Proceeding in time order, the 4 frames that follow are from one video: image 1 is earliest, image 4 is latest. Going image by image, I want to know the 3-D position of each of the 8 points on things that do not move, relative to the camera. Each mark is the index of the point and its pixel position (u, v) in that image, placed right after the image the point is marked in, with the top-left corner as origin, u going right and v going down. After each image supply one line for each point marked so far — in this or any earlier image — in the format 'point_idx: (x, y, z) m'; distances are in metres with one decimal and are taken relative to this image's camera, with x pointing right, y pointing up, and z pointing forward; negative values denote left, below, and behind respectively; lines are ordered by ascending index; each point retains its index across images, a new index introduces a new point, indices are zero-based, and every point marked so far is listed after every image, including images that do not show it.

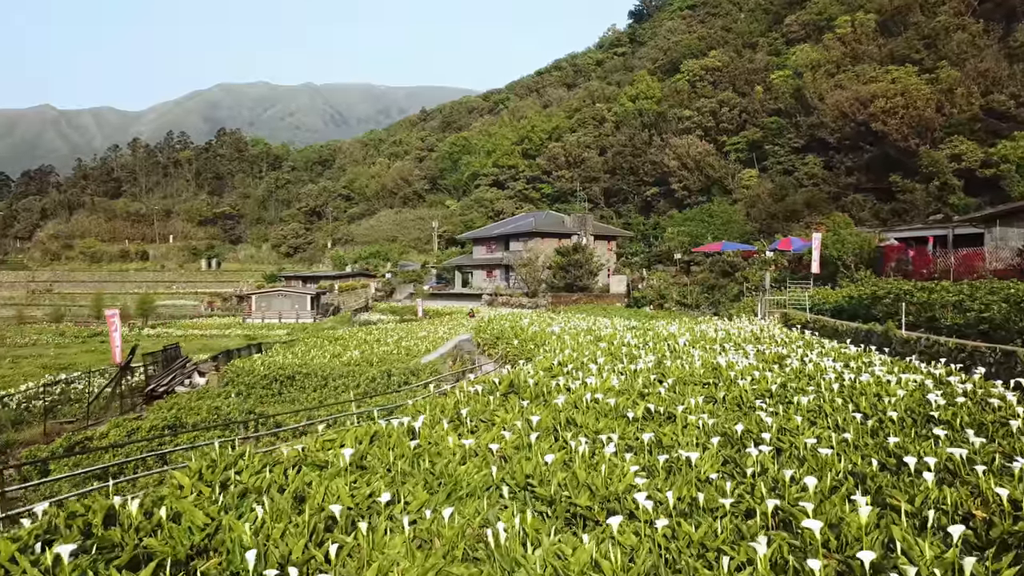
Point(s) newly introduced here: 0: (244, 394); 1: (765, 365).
0: (-6.0, -2.4, +13.2) m
1: (+3.7, -1.1, +8.6) m
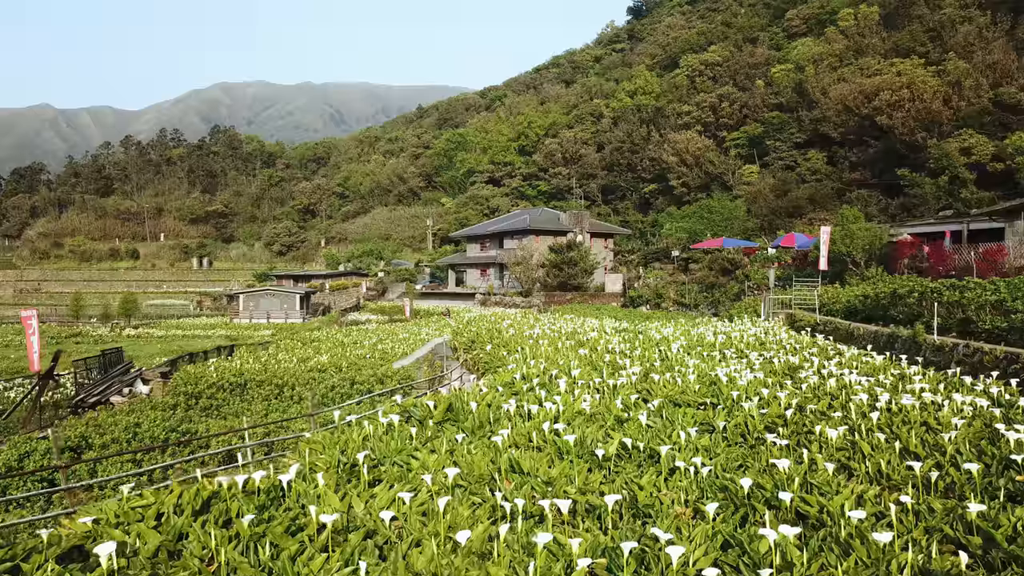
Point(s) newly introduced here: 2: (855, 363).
0: (-6.5, -2.4, +11.7) m
1: (+3.2, -1.1, +7.0) m
2: (+4.8, -1.1, +8.1) m
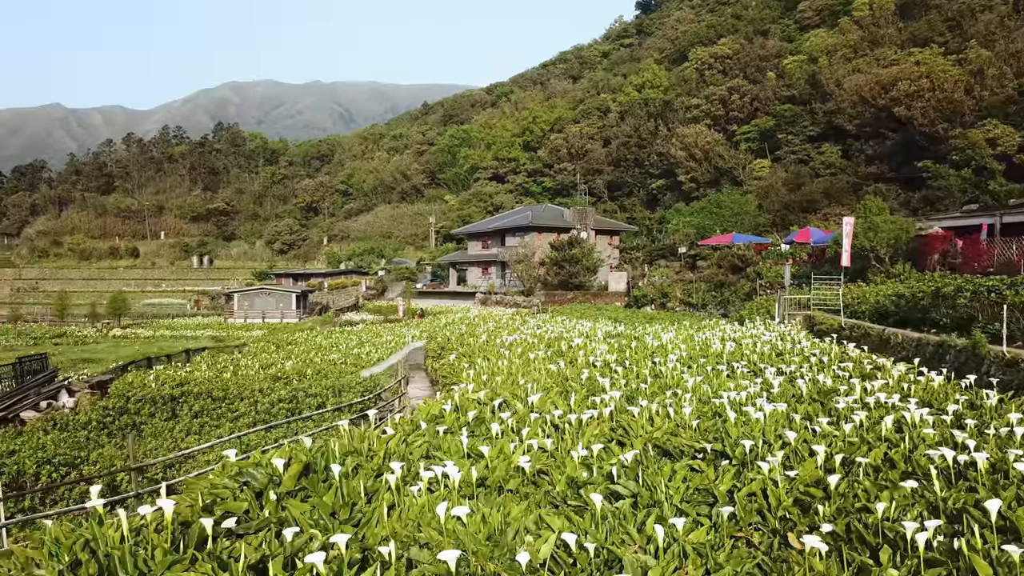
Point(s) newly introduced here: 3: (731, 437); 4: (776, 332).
0: (-7.0, -2.4, +9.9) m
1: (+2.6, -1.1, +5.1) m
2: (+4.2, -1.0, +6.2) m
3: (+1.7, -1.1, +4.5) m
4: (+5.5, -0.9, +12.1) m
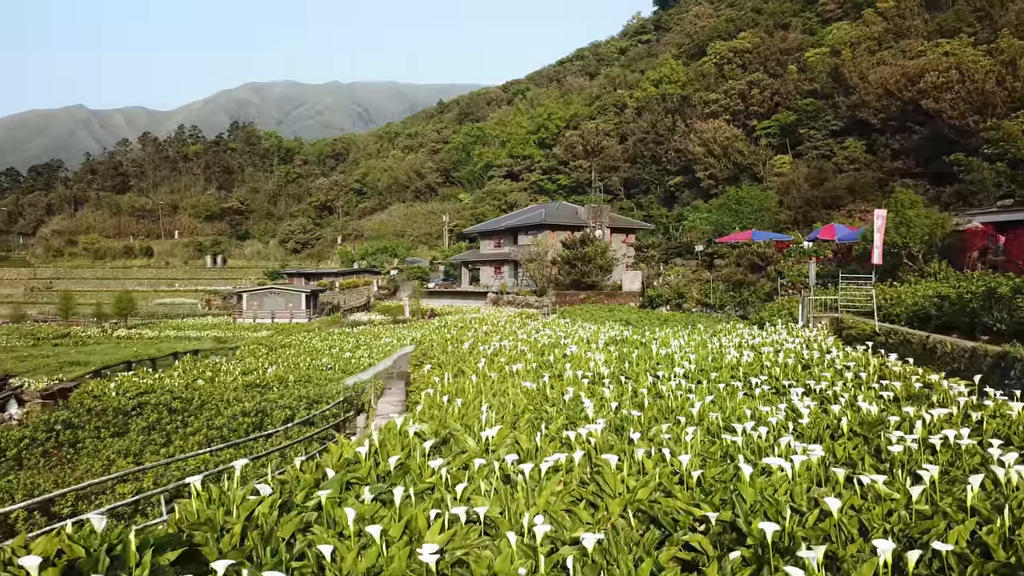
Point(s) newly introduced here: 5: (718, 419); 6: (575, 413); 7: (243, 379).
0: (-7.3, -2.4, +8.9) m
1: (+2.2, -1.1, +3.8) m
2: (+3.8, -1.1, +4.9) m
3: (+1.3, -1.1, +3.2) m
4: (+5.3, -0.9, +10.7) m
5: (+1.8, -1.1, +4.9) m
6: (+0.6, -1.1, +5.3) m
7: (-6.6, -2.2, +14.4) m
